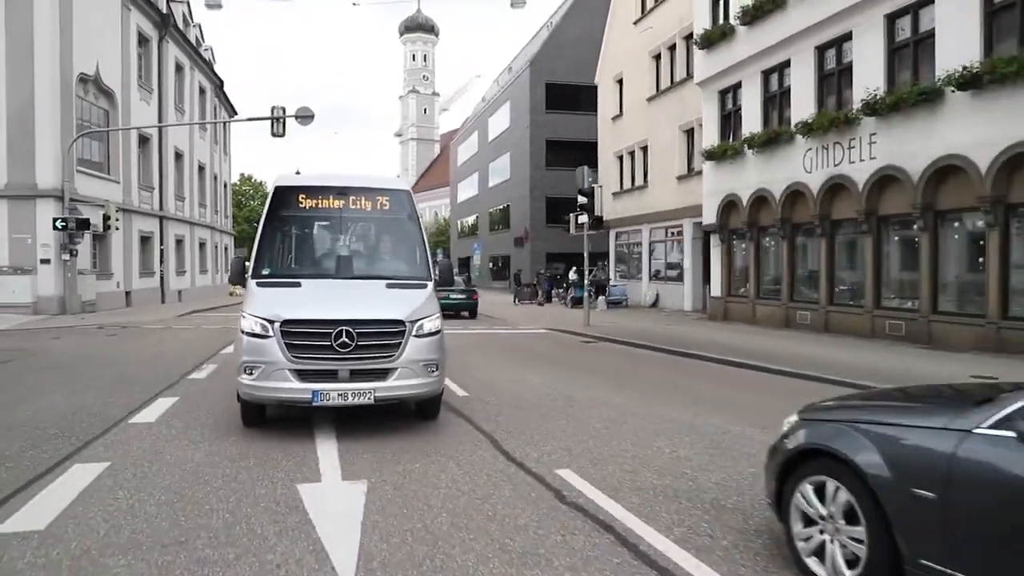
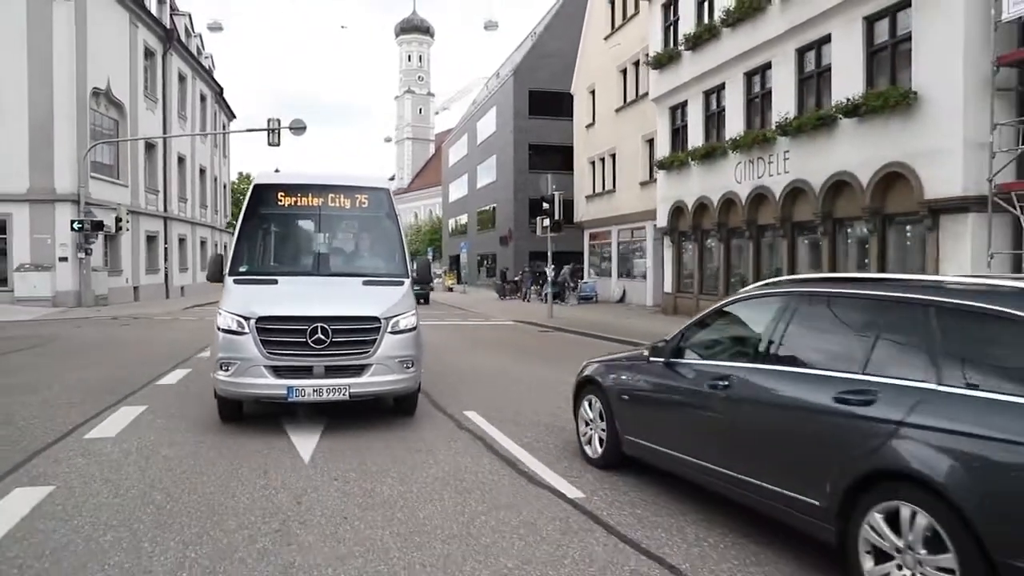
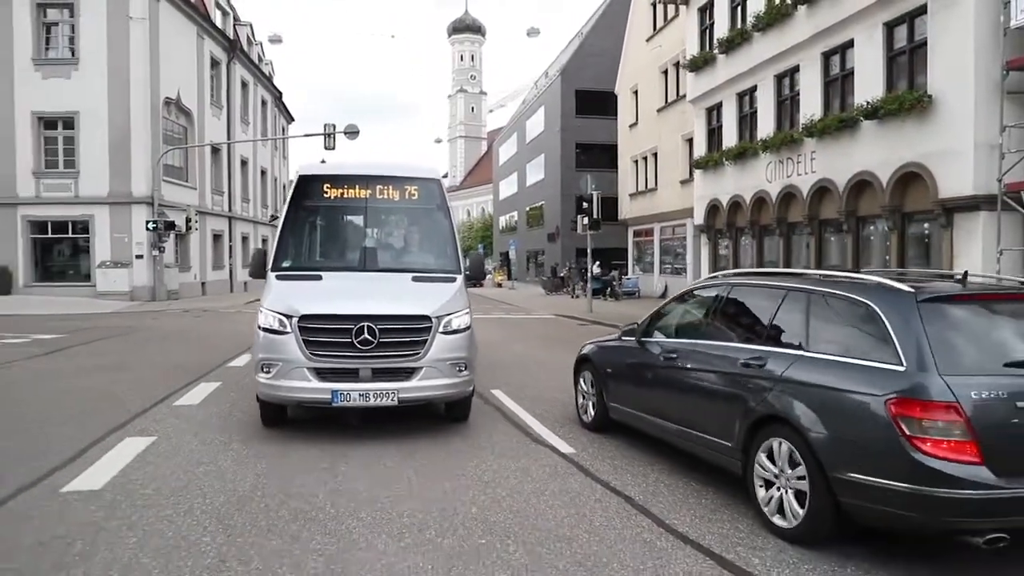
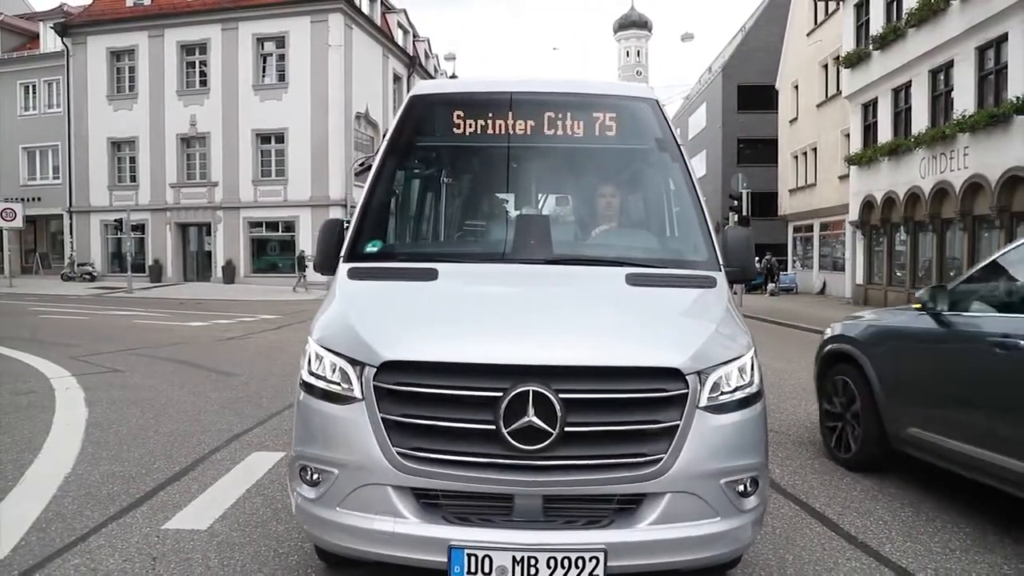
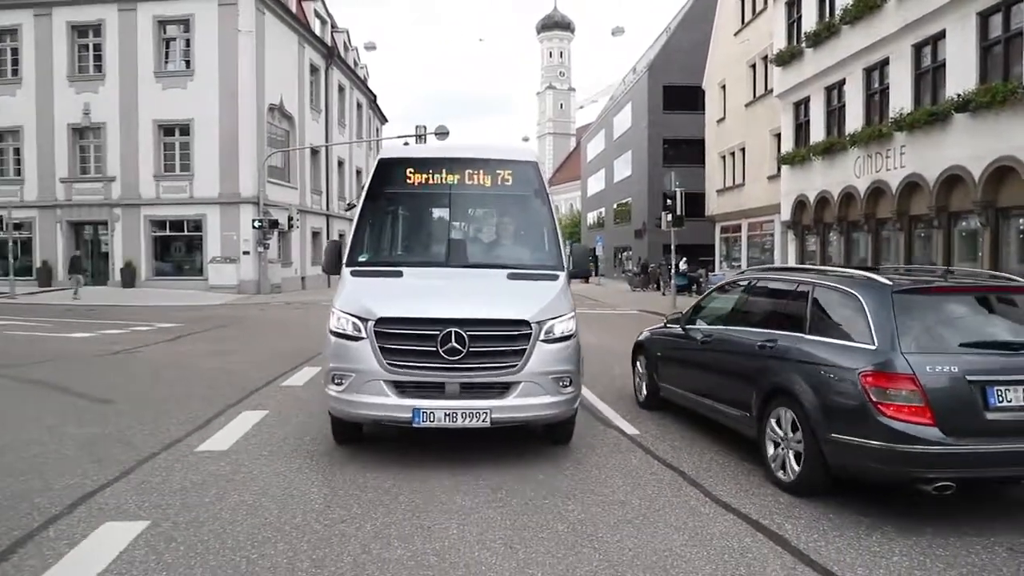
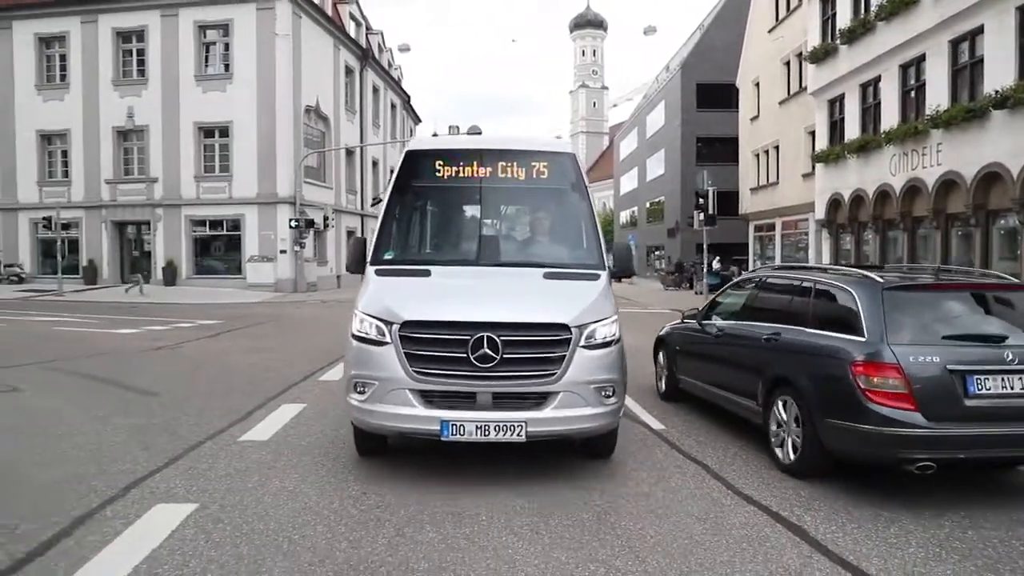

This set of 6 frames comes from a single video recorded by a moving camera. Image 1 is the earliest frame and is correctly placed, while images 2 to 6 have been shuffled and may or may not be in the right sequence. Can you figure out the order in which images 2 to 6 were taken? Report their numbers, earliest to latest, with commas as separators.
2, 3, 5, 6, 4
